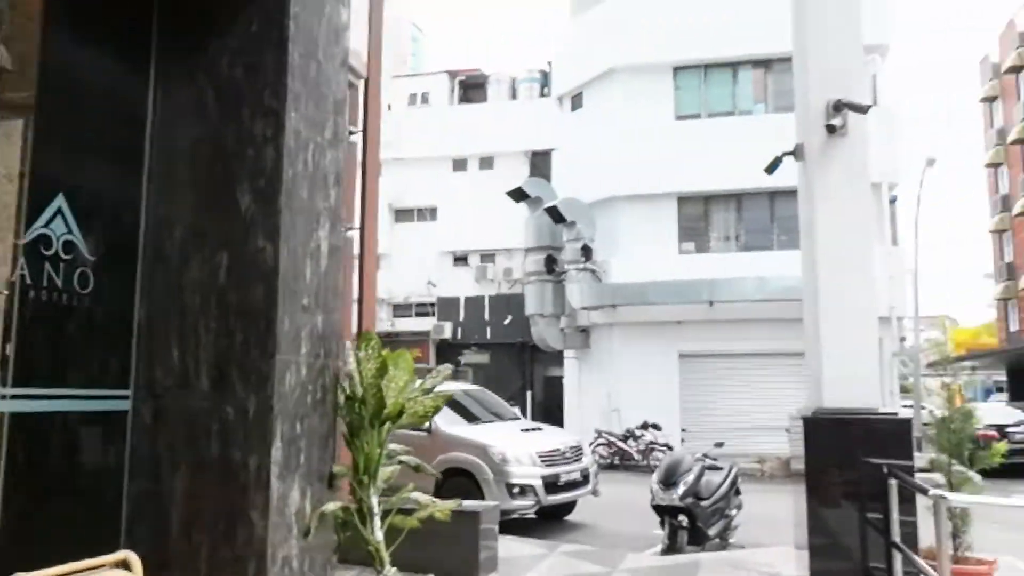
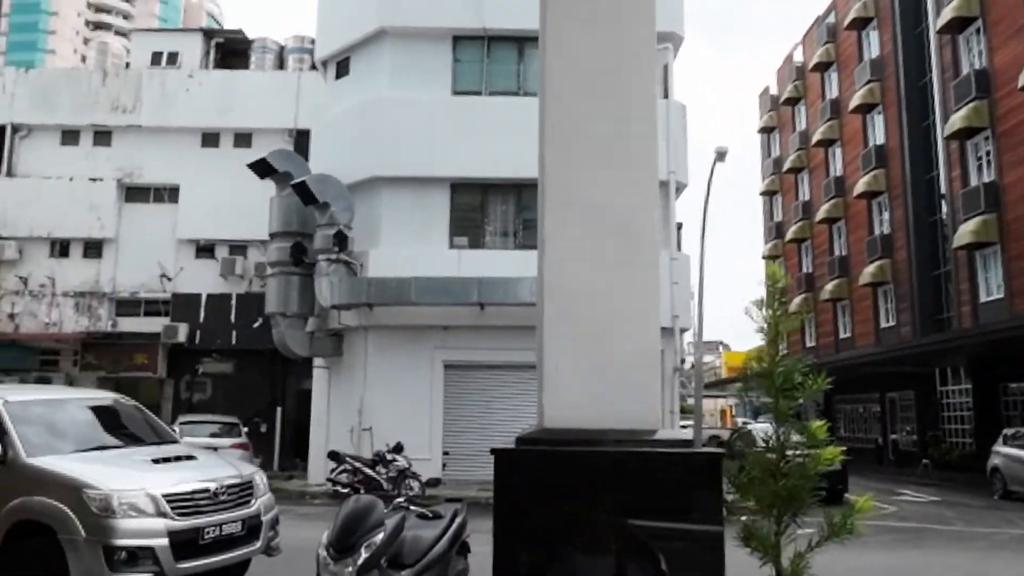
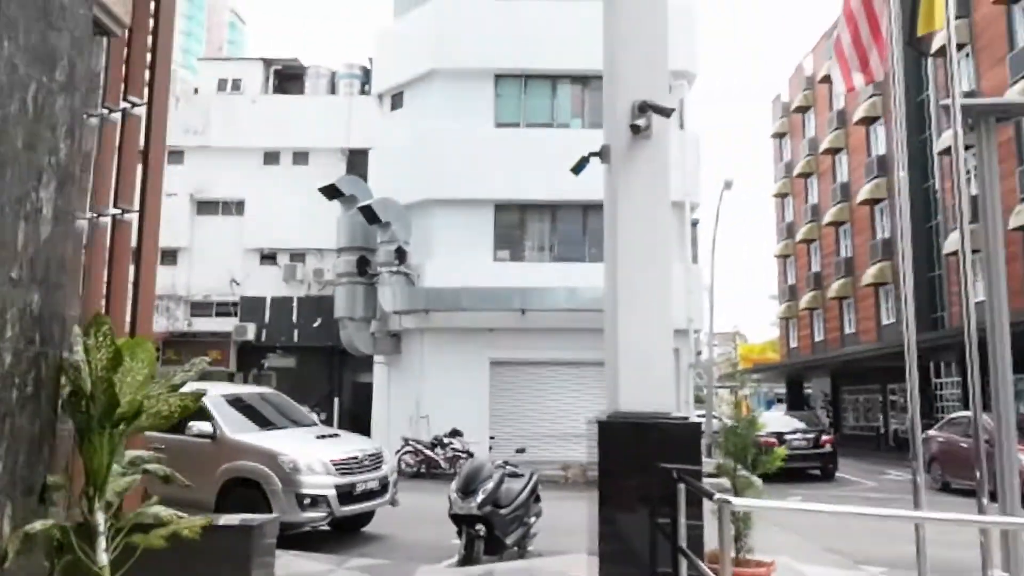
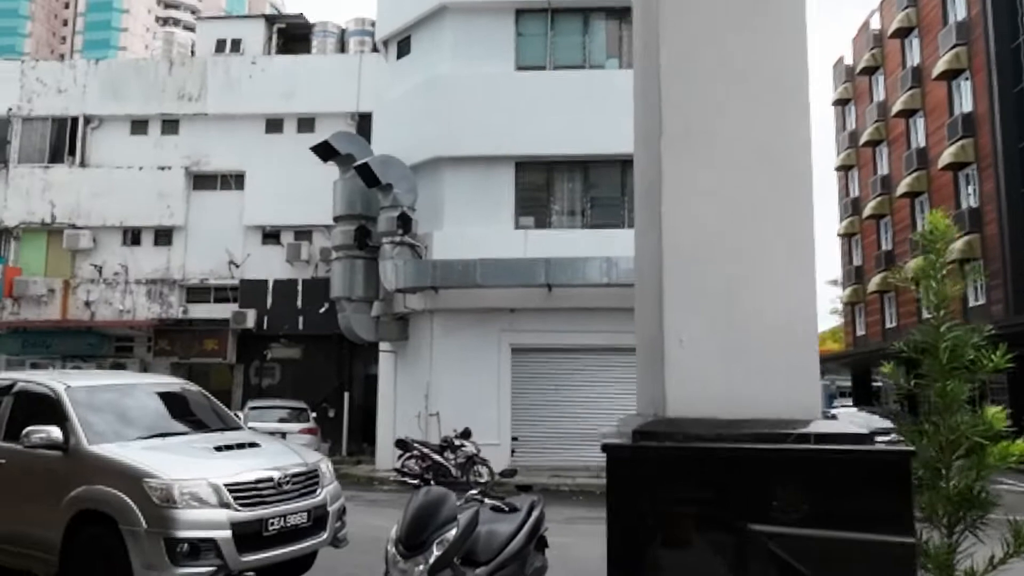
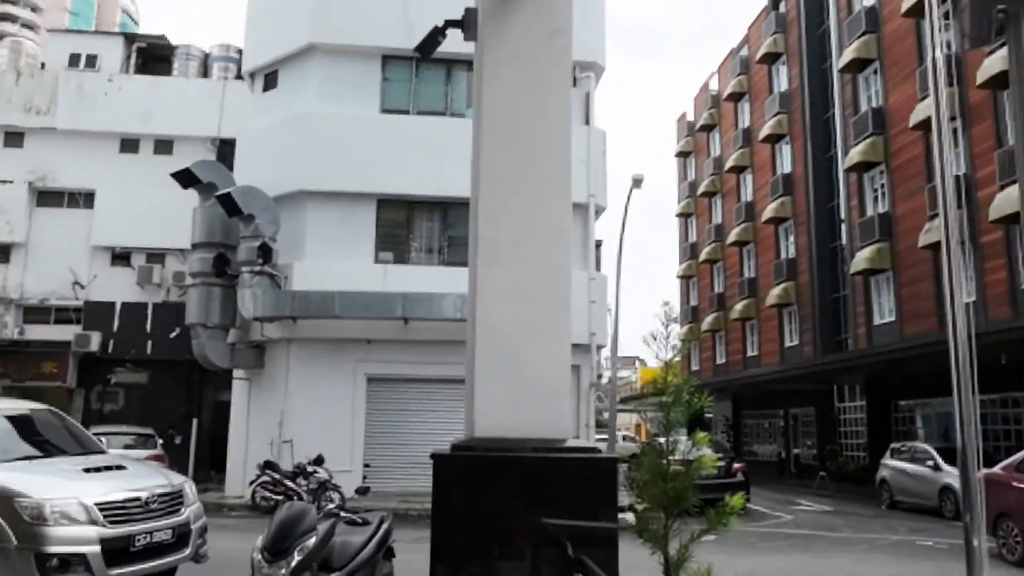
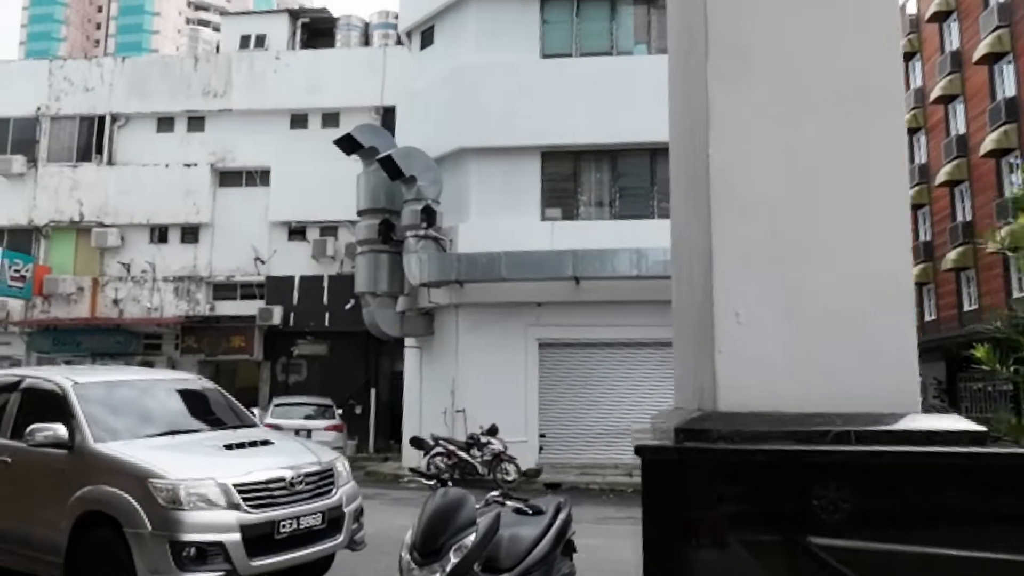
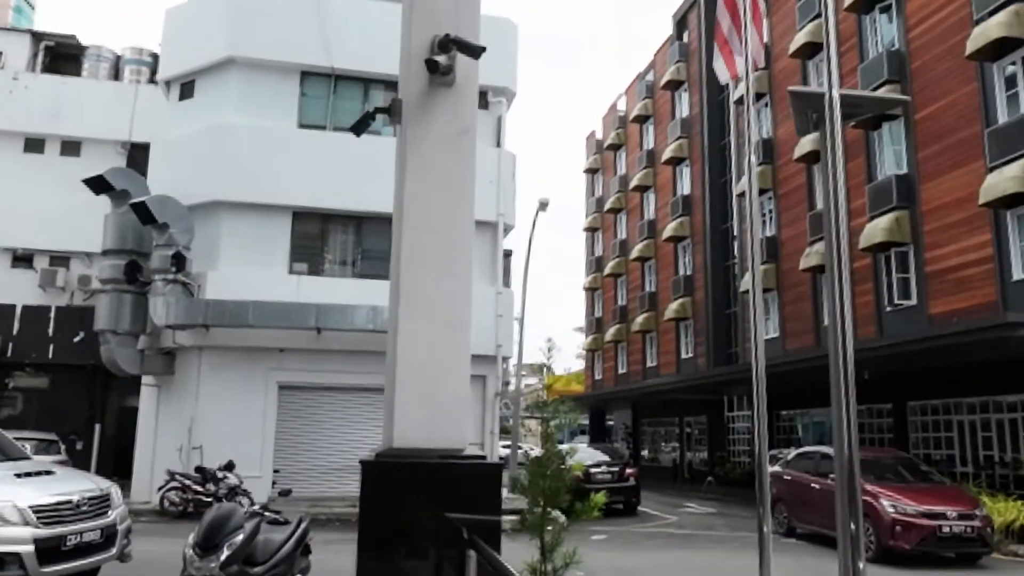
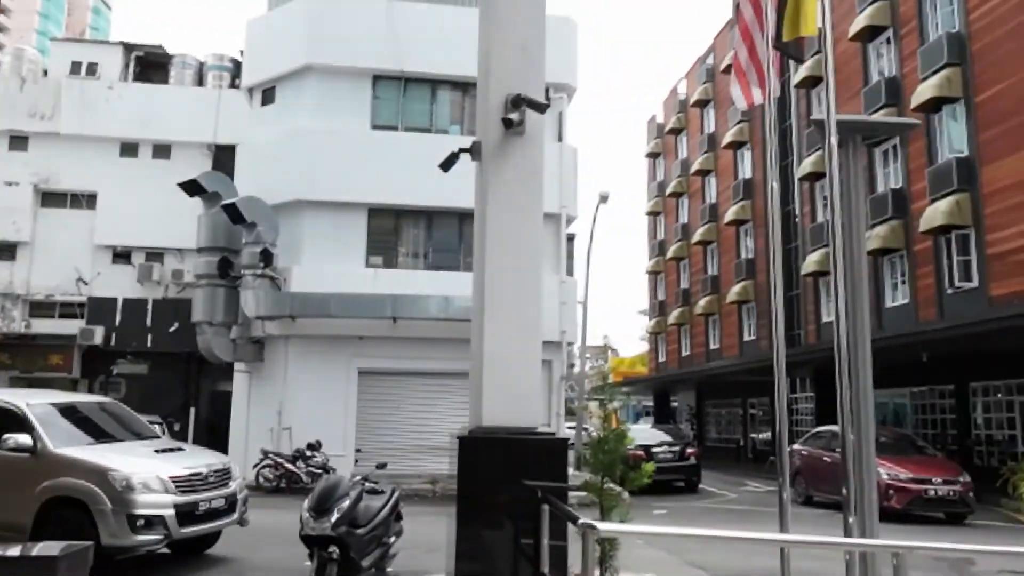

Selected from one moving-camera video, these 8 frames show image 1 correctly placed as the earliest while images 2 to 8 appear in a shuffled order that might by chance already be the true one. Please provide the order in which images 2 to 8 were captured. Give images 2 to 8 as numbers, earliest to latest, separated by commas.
3, 8, 7, 5, 2, 4, 6
